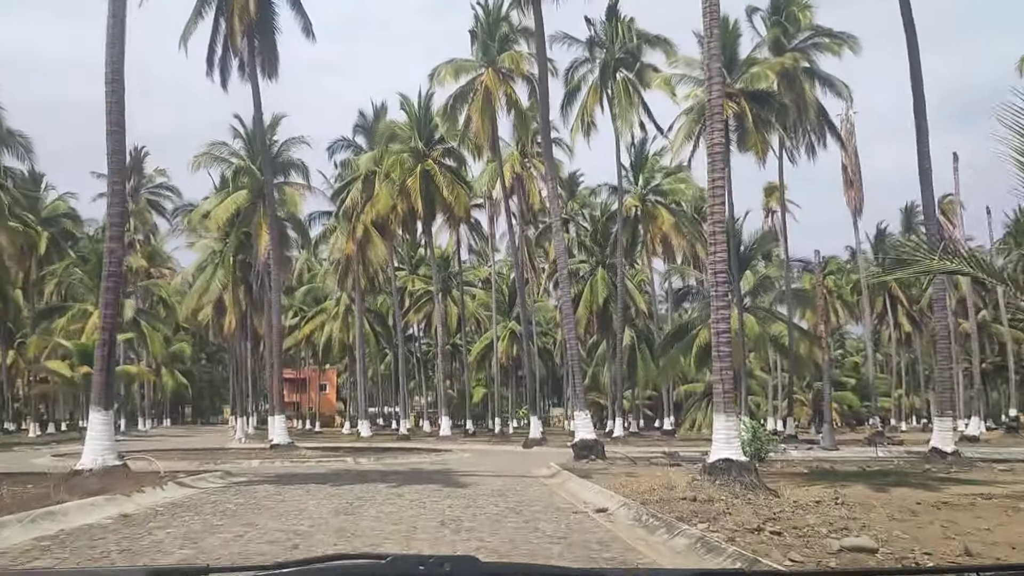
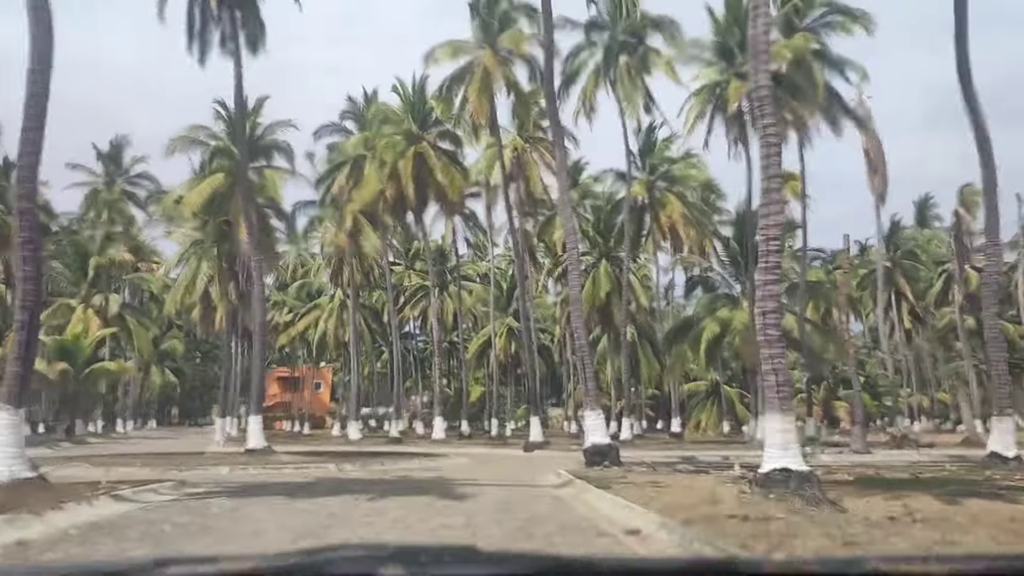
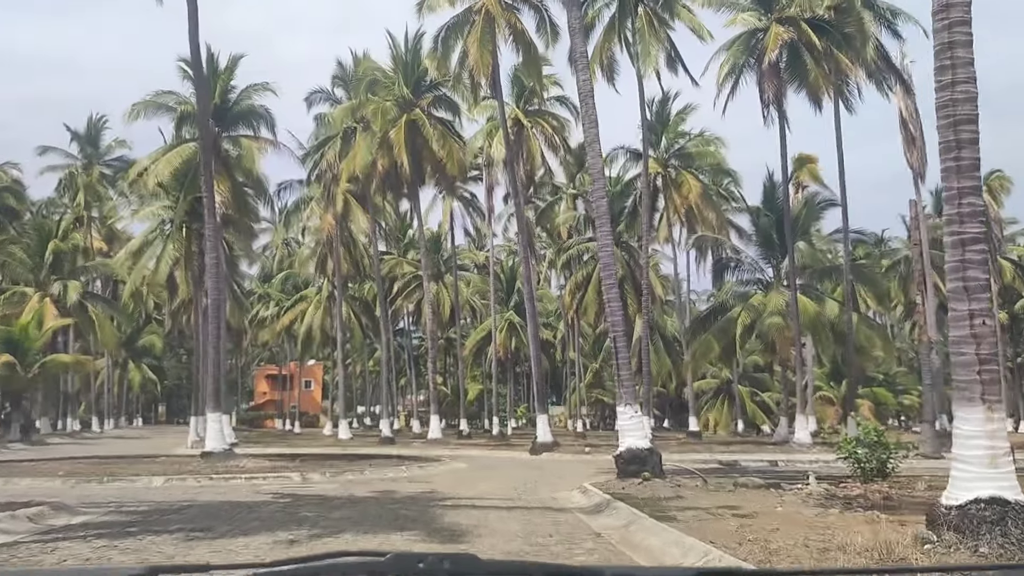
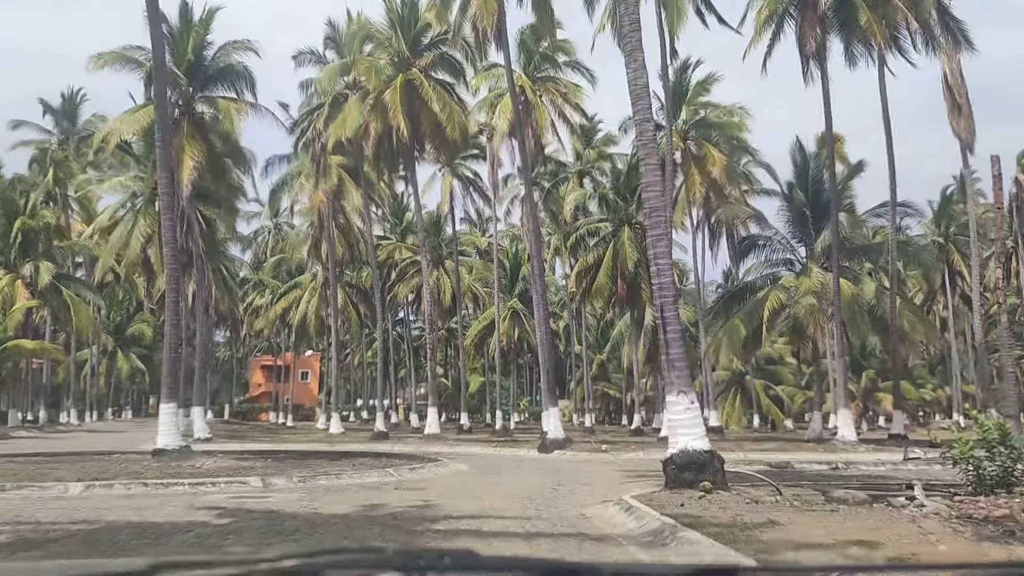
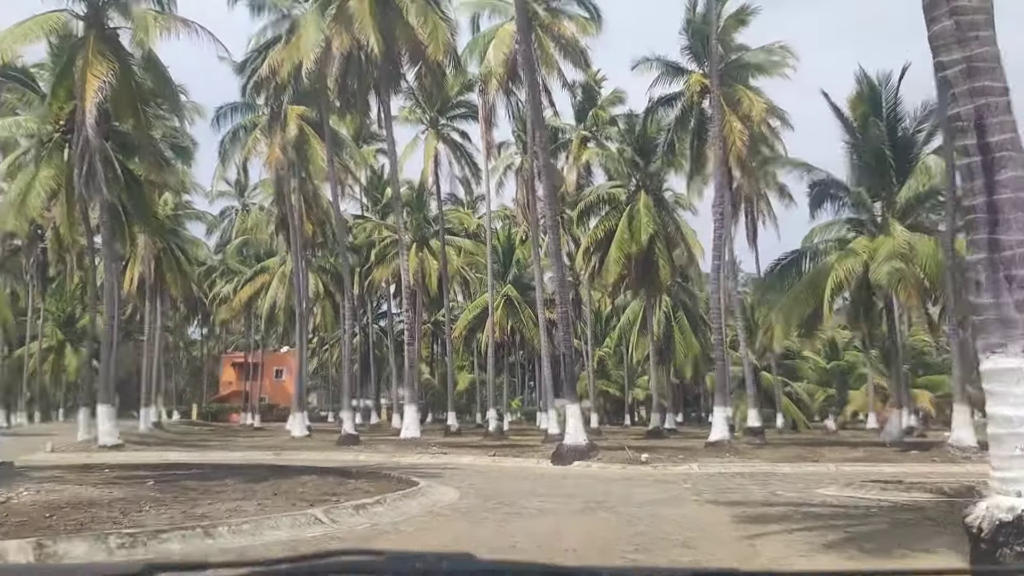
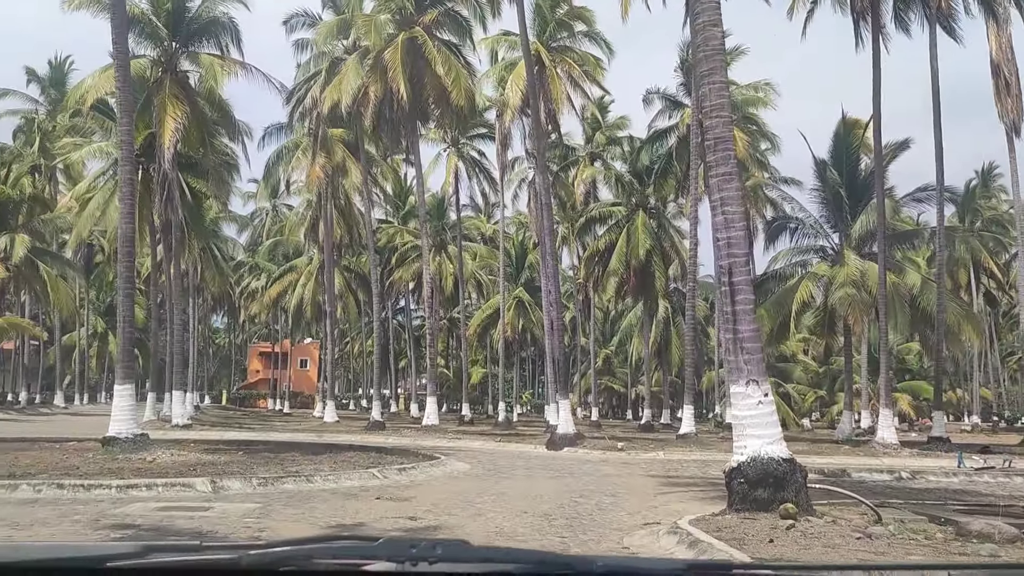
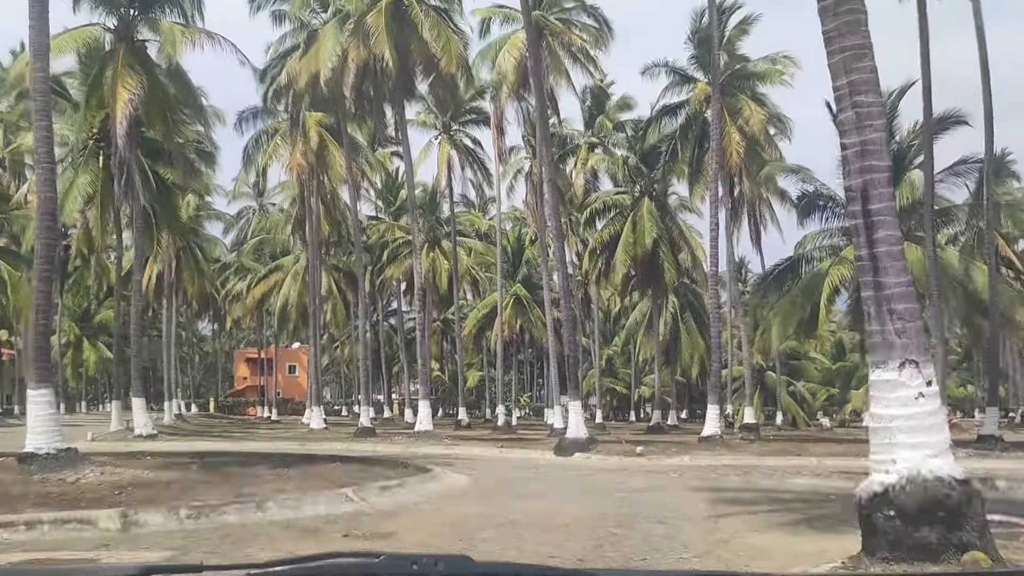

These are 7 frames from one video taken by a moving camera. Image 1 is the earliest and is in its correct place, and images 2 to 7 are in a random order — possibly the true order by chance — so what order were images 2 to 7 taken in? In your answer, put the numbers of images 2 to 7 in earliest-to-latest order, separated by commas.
2, 3, 4, 6, 7, 5
